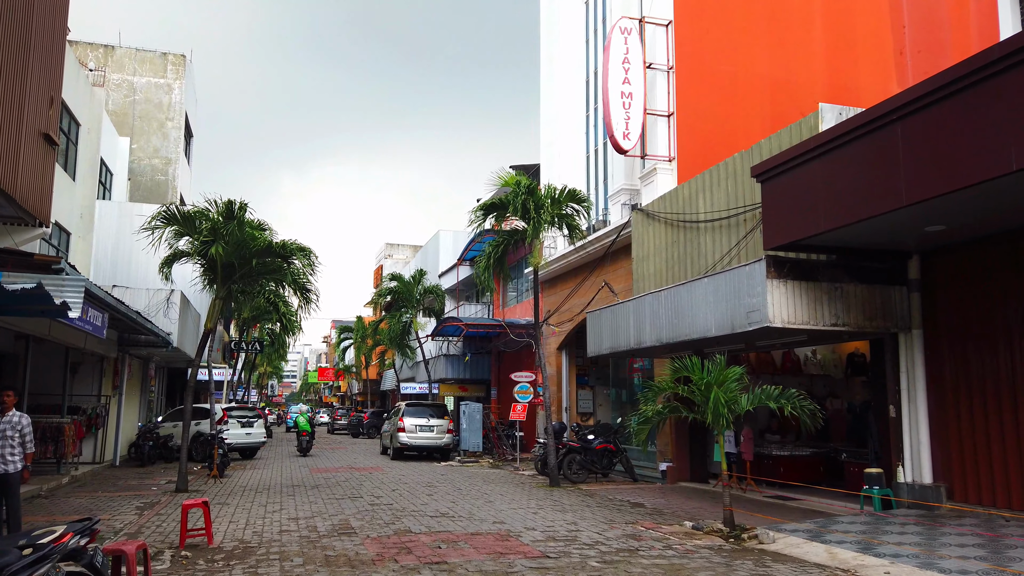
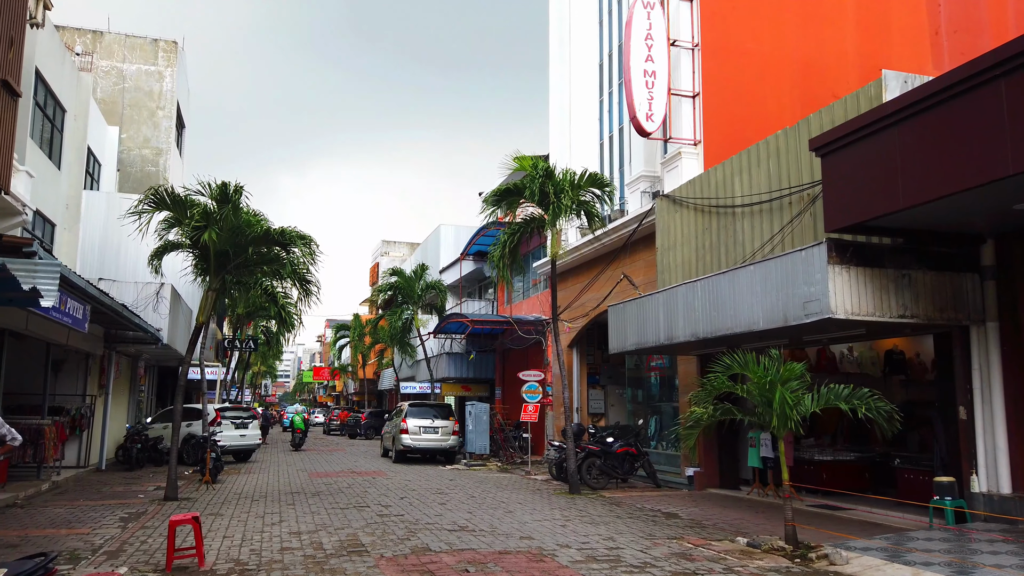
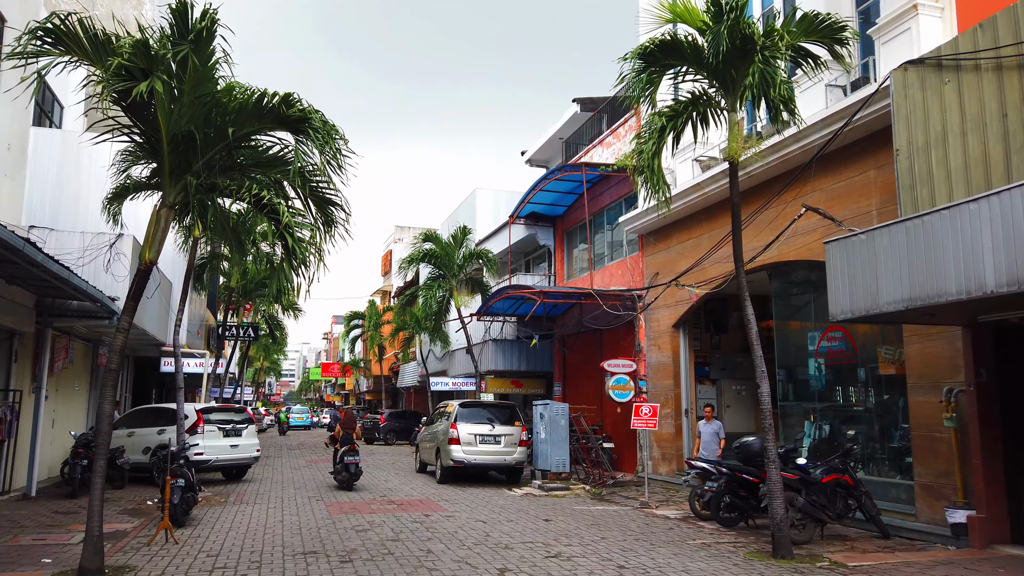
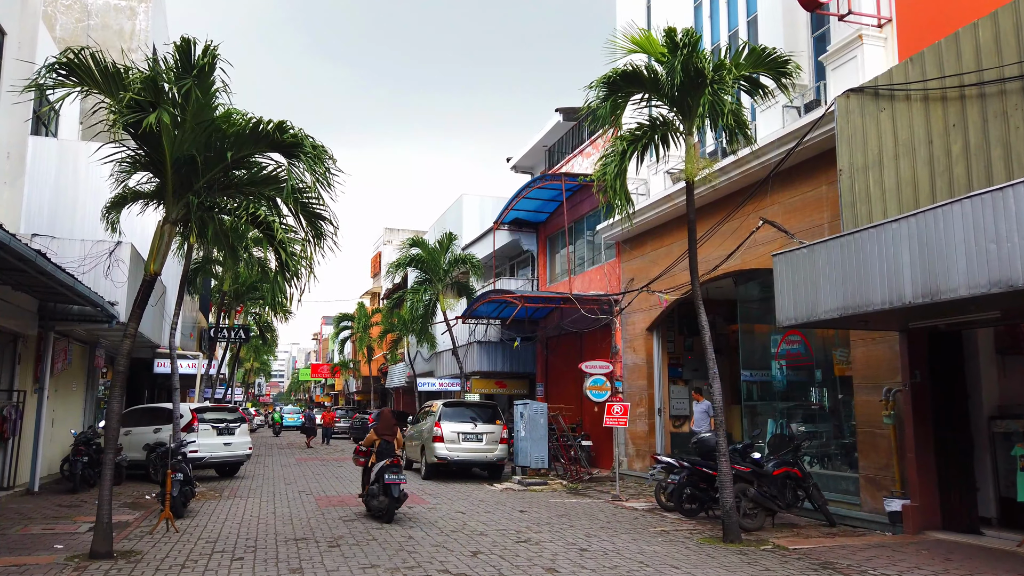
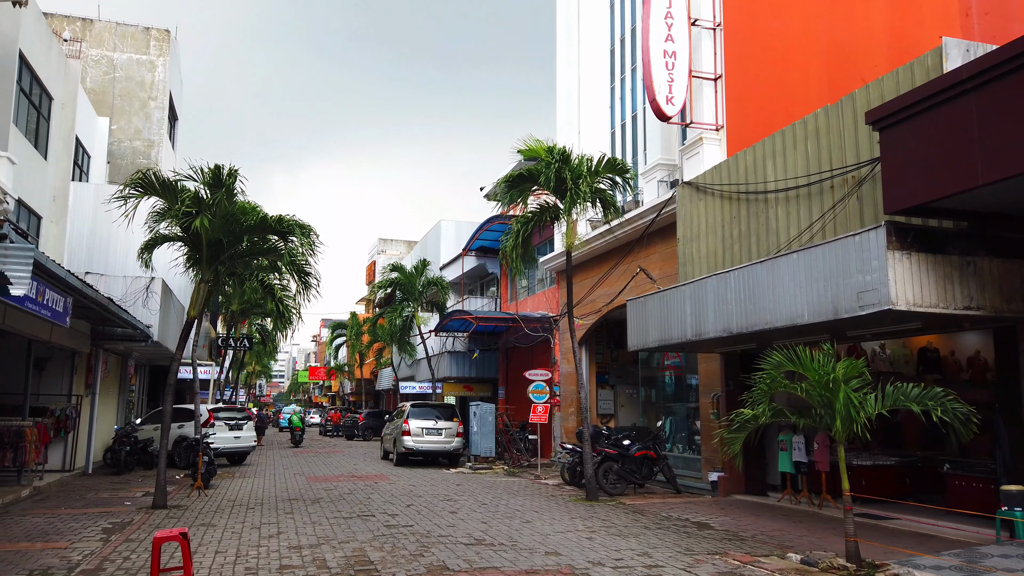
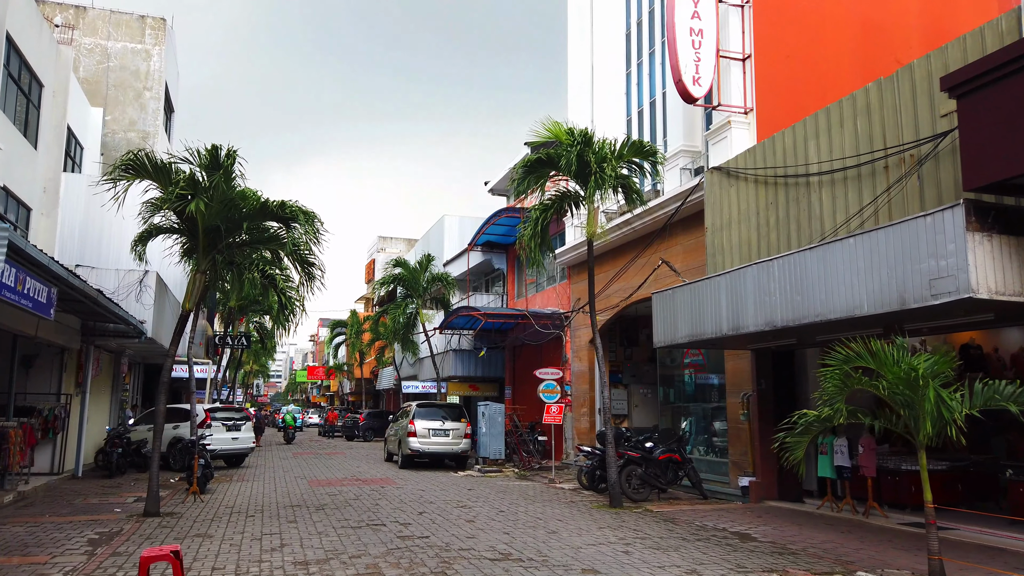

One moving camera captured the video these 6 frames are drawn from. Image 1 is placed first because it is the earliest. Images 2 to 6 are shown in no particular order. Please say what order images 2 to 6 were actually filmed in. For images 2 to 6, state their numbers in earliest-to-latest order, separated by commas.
2, 5, 6, 4, 3
